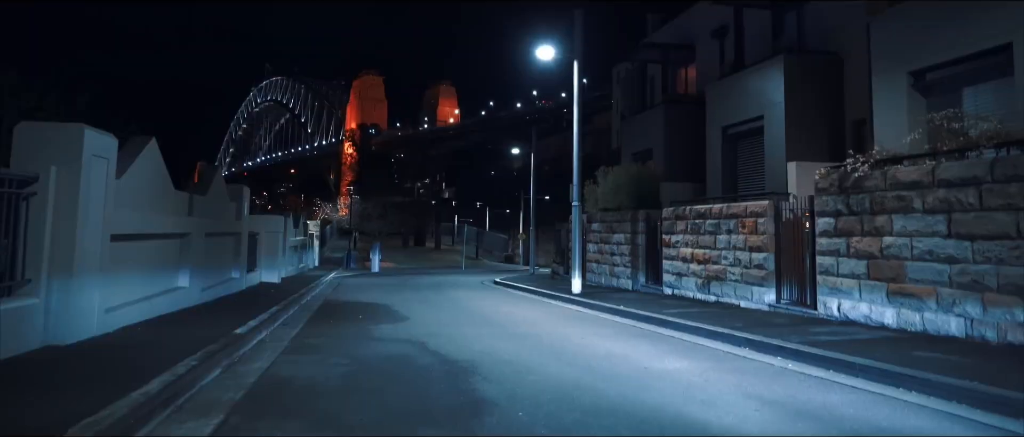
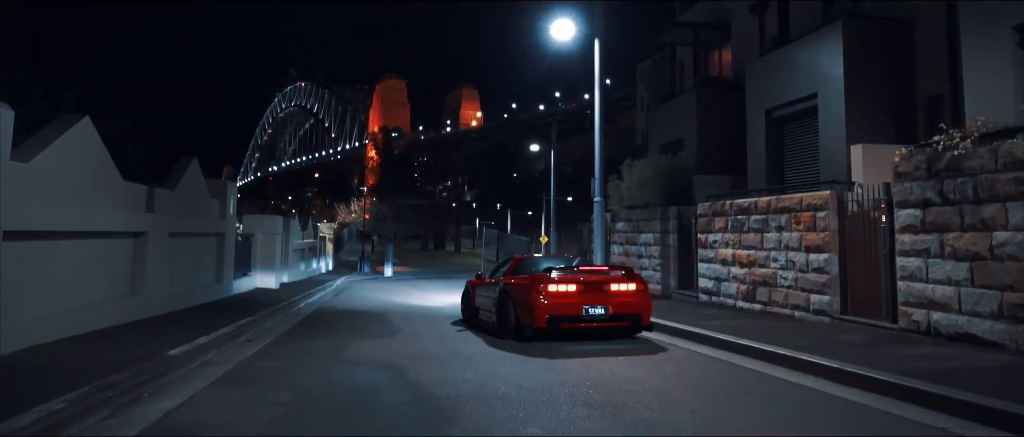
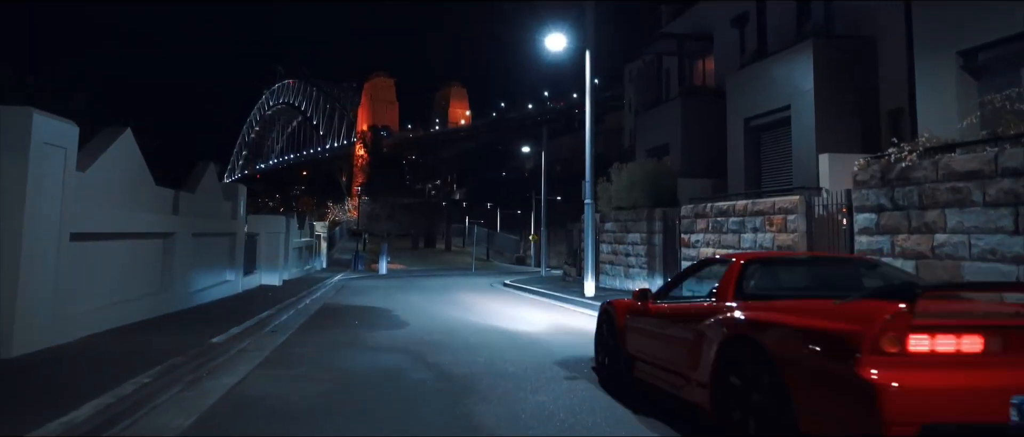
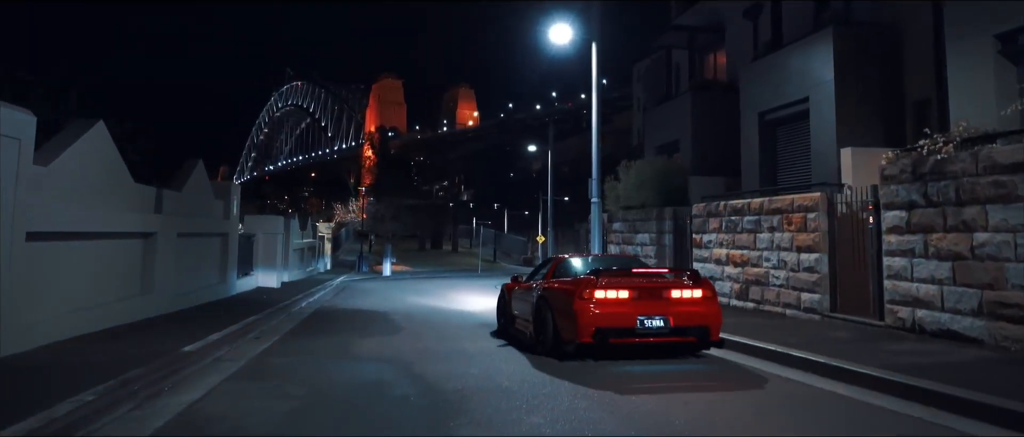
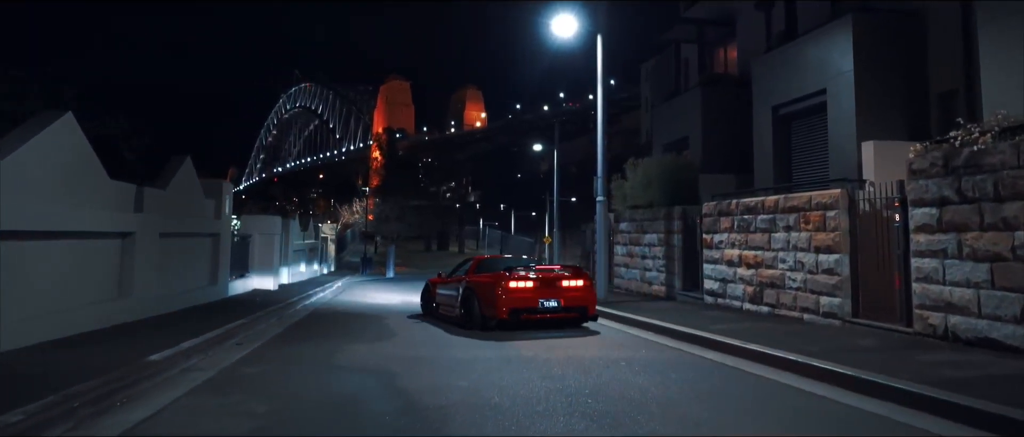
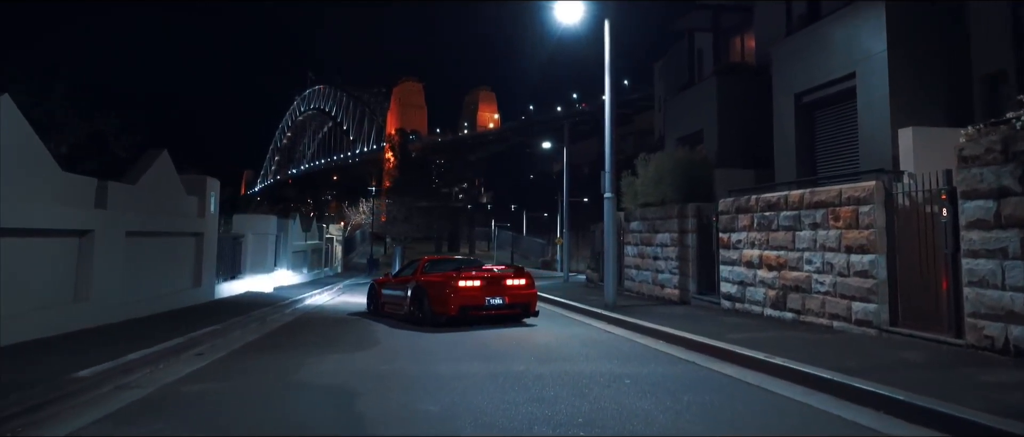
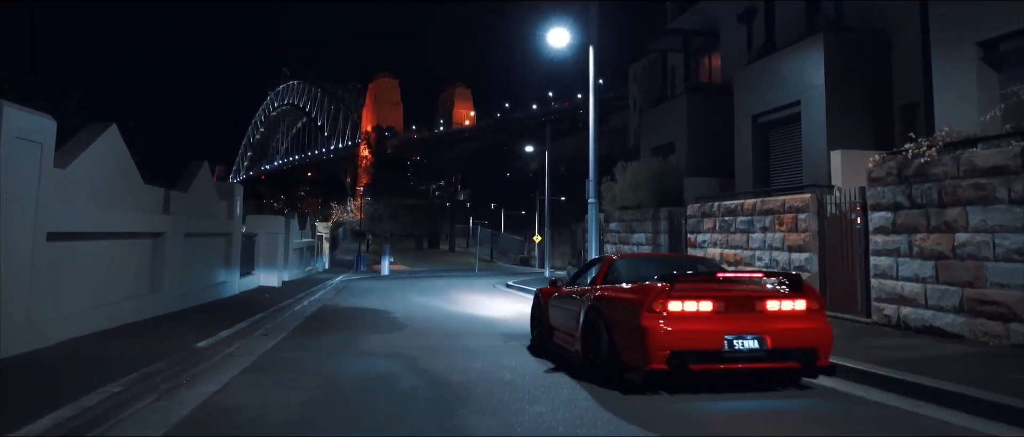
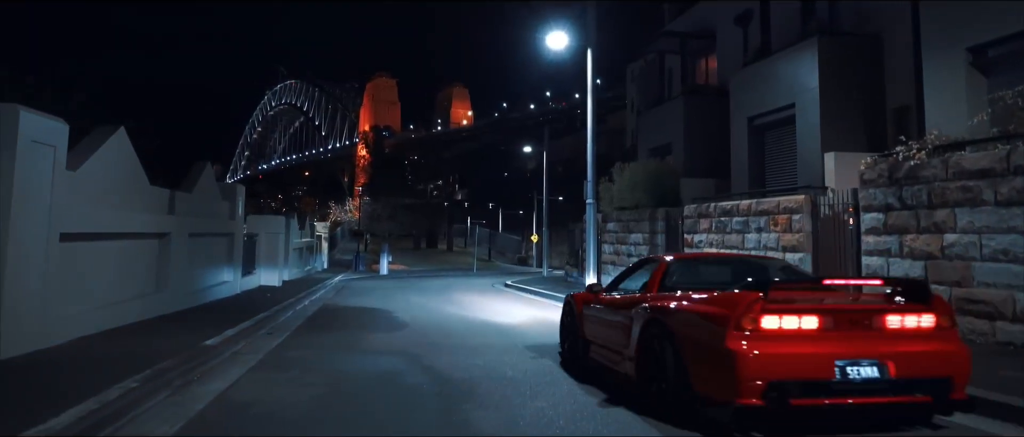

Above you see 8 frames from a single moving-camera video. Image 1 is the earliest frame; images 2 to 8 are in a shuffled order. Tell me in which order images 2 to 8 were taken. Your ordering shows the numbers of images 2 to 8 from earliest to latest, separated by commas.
3, 8, 7, 4, 2, 5, 6
